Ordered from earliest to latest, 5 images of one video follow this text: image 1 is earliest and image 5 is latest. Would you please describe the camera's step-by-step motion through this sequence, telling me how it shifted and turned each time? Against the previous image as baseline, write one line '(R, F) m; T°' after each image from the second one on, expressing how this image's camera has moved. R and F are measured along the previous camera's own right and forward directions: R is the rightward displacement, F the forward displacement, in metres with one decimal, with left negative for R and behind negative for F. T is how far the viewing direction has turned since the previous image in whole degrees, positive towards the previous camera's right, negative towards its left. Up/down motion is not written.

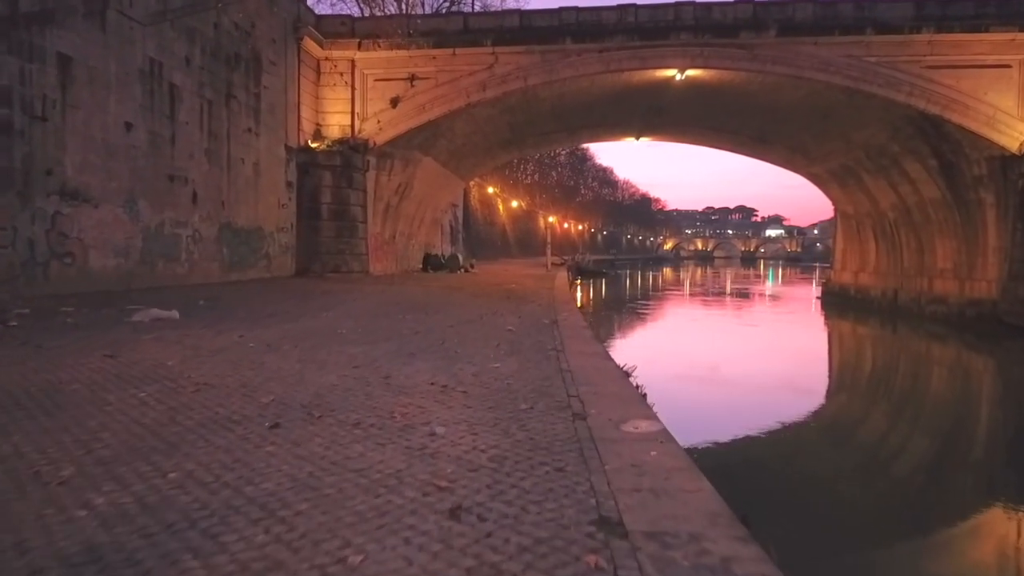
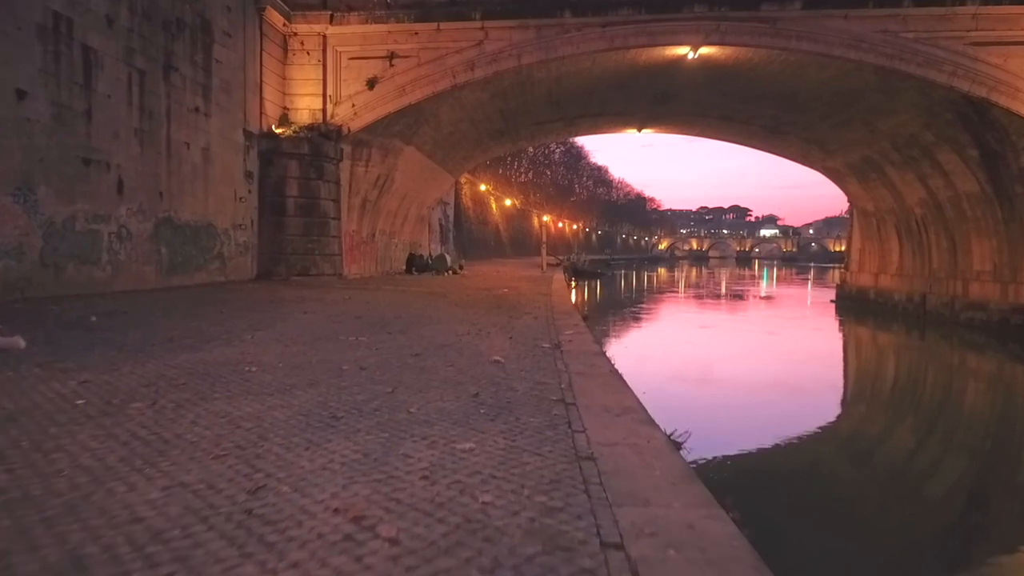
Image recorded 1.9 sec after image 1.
(+0.1, +2.6) m; 0°
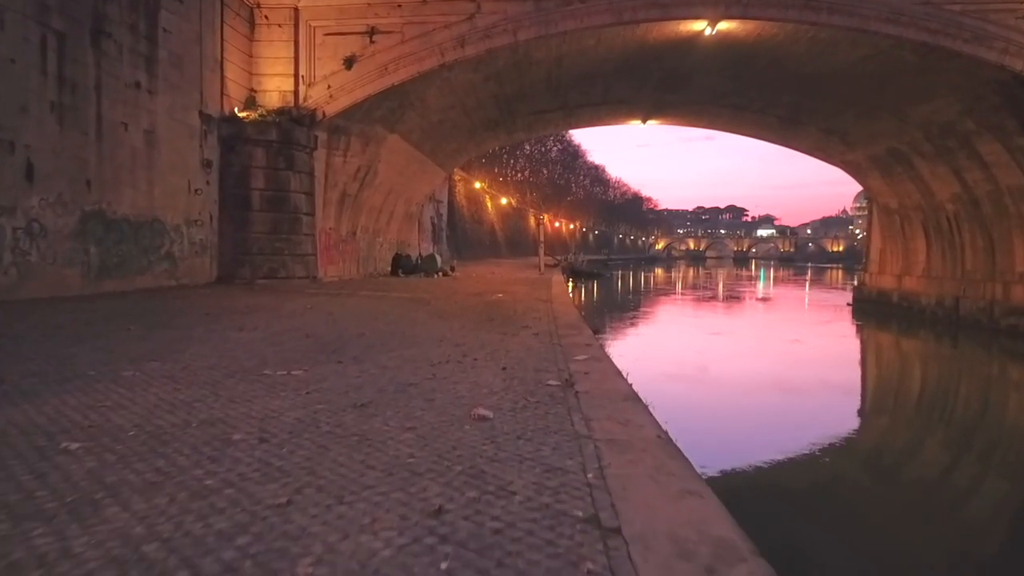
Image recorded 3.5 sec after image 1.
(0.0, +2.3) m; 0°
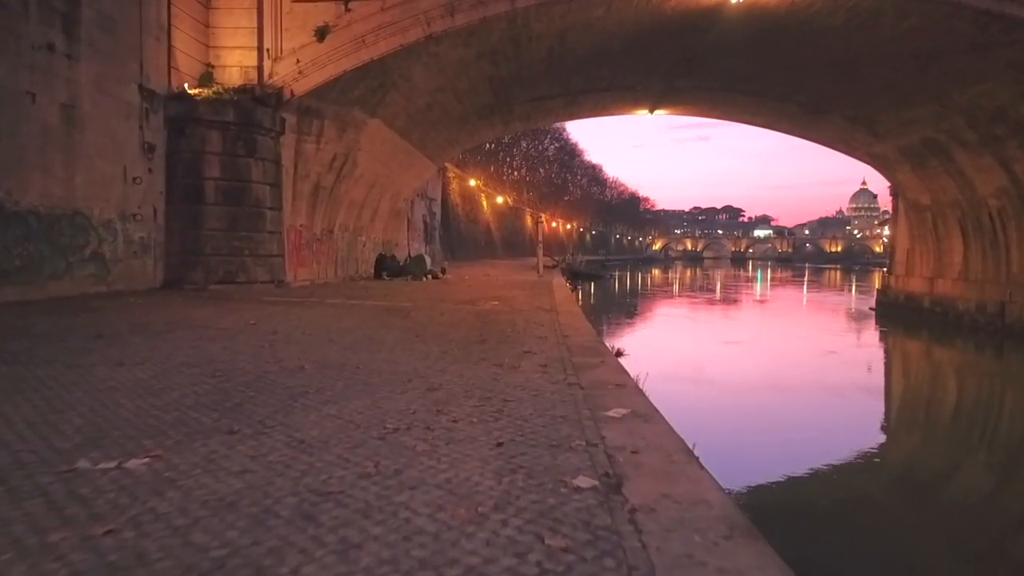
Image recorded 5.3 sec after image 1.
(0.0, +2.5) m; 0°
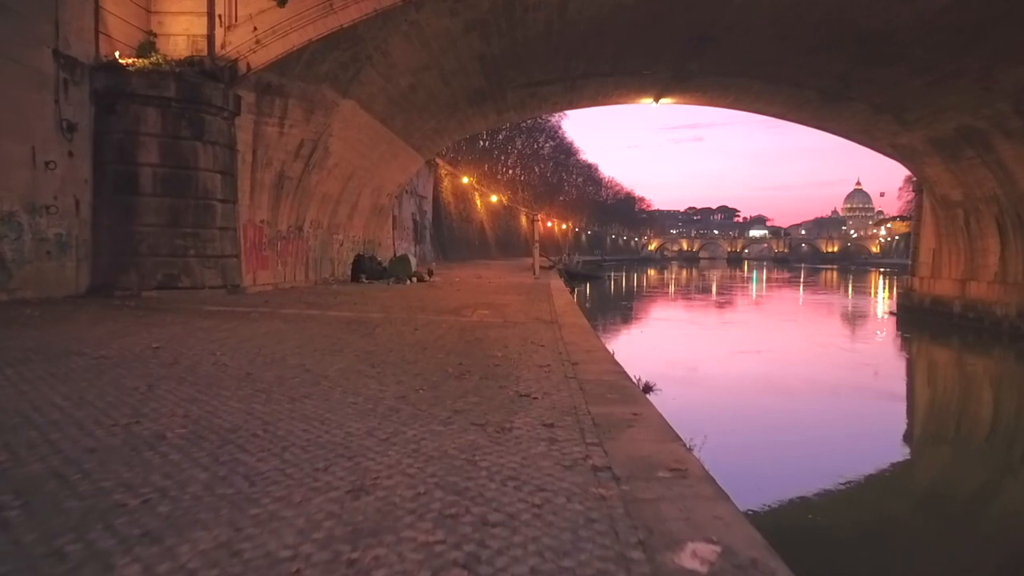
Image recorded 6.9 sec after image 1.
(0.0, +2.3) m; 0°
